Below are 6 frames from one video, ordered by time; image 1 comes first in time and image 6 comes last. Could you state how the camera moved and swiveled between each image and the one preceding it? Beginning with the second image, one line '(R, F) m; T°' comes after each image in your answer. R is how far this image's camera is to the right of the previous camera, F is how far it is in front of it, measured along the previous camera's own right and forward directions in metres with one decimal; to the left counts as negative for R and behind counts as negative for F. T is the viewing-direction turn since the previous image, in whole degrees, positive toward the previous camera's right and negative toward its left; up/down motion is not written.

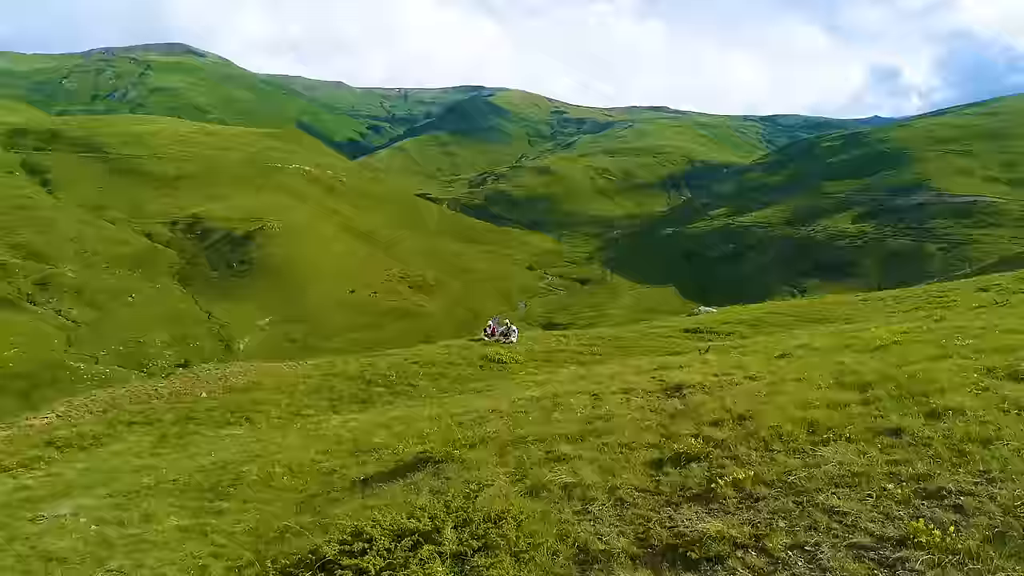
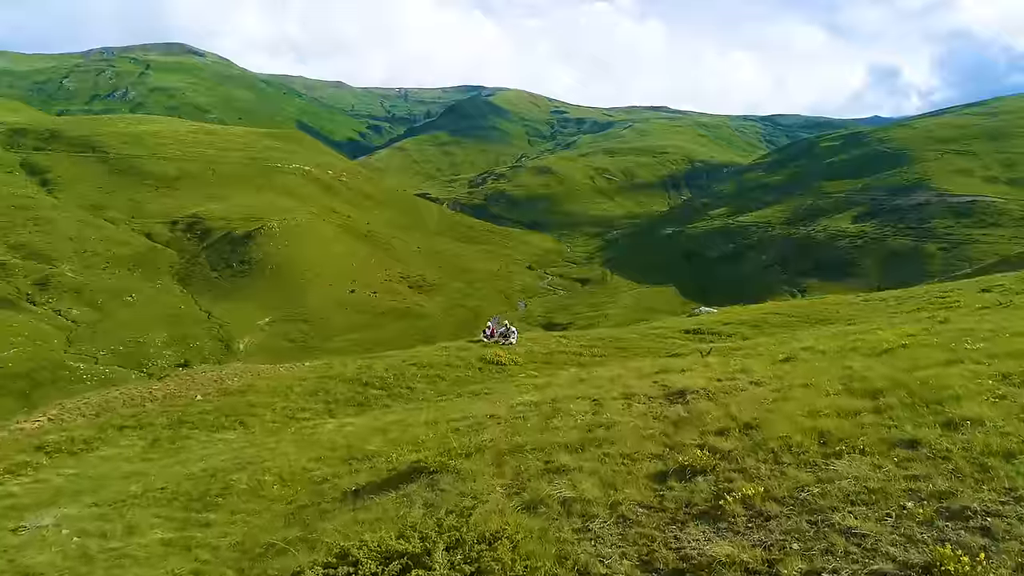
(0.0, +0.2) m; 0°
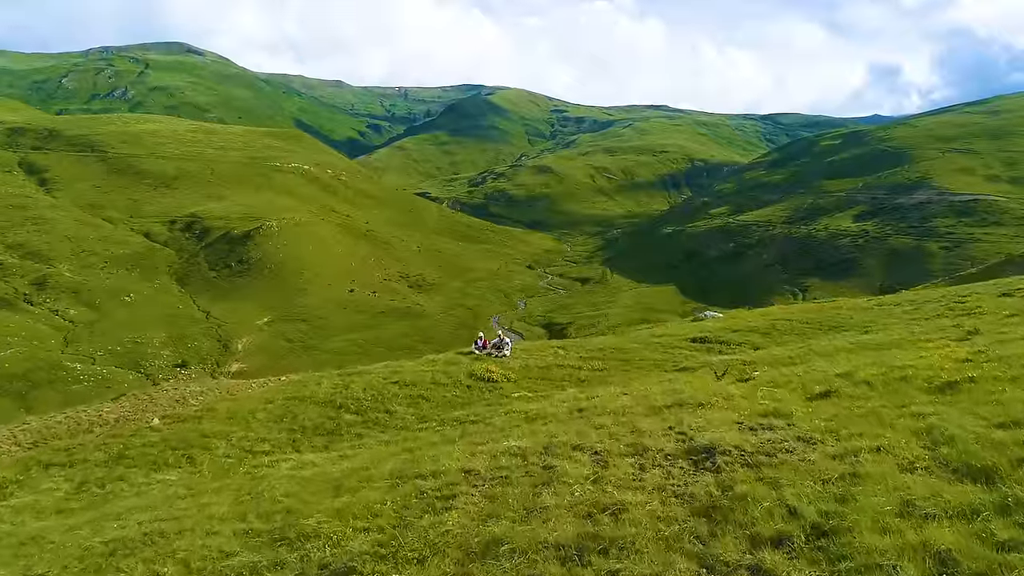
(+0.2, +1.3) m; 0°
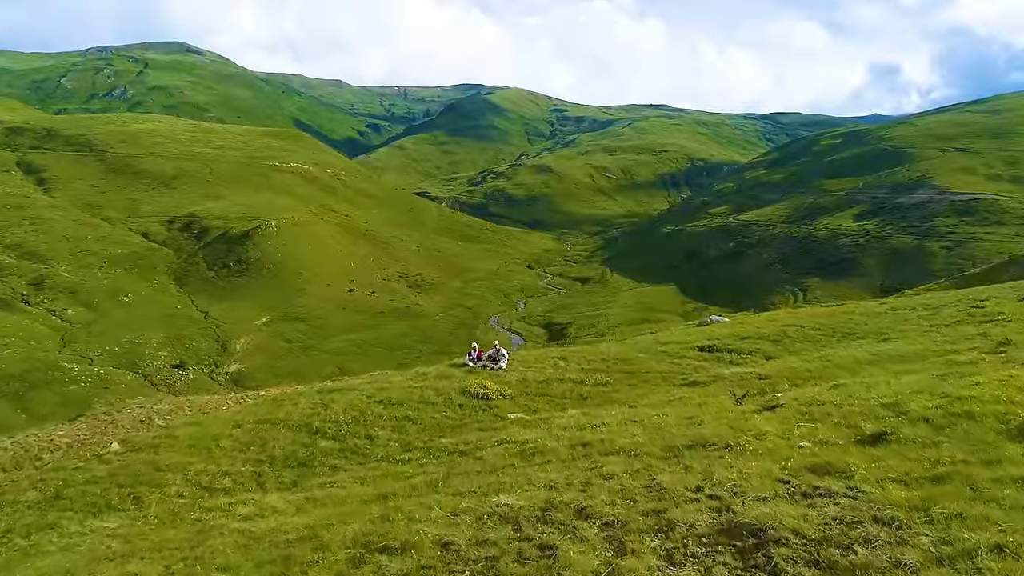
(+0.1, +1.1) m; 0°
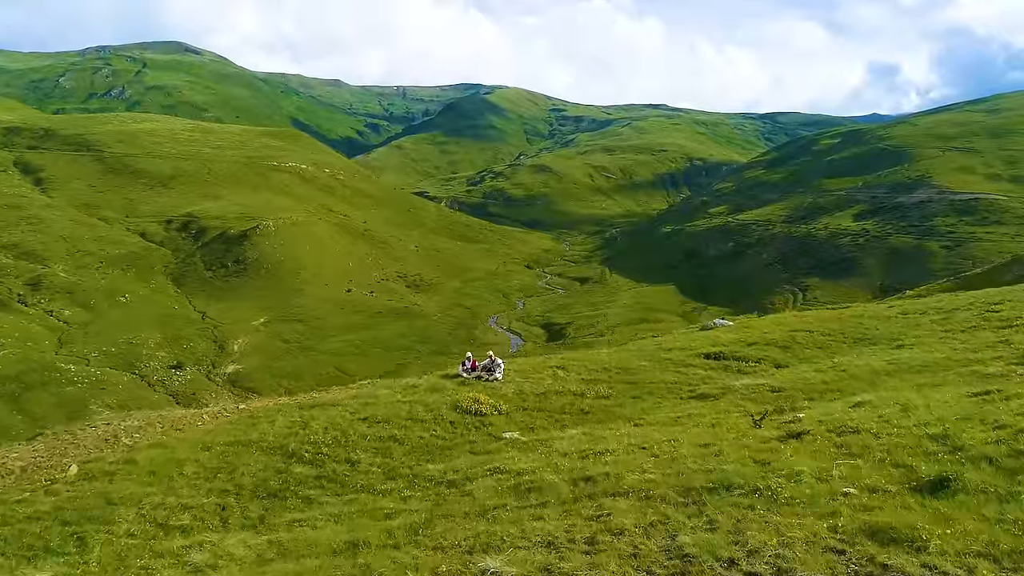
(+0.1, +0.9) m; 0°
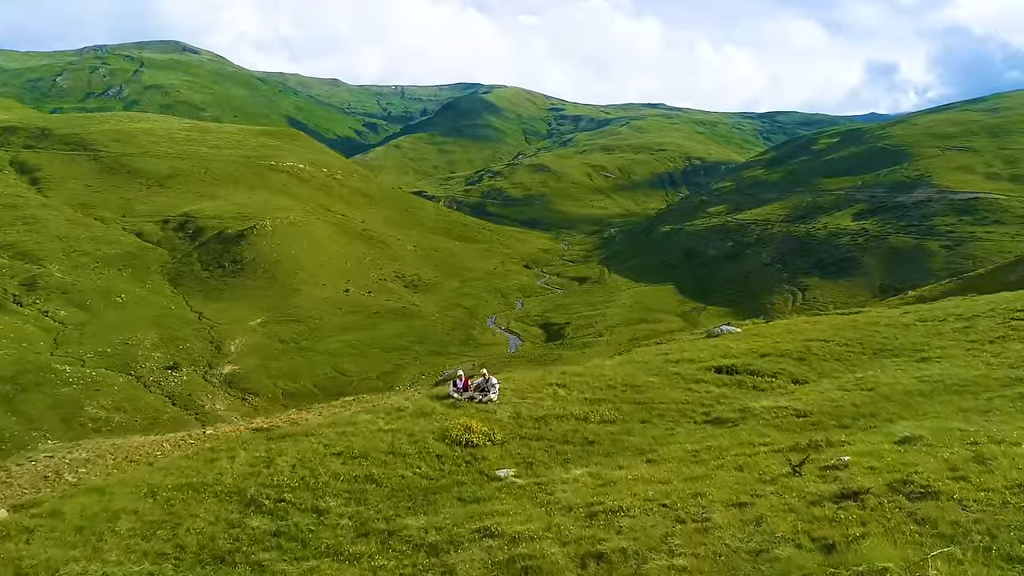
(0.0, +1.3) m; 0°
